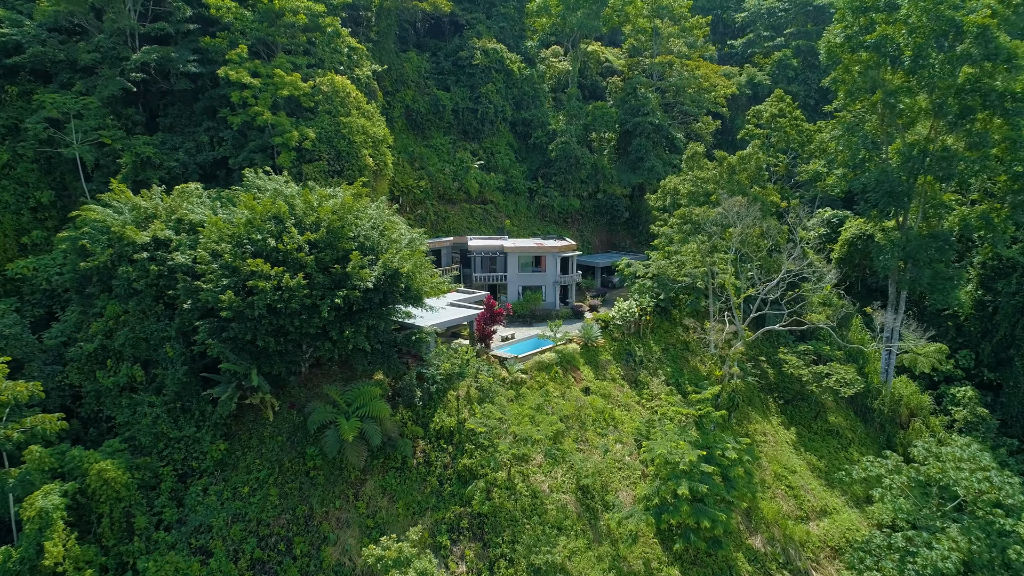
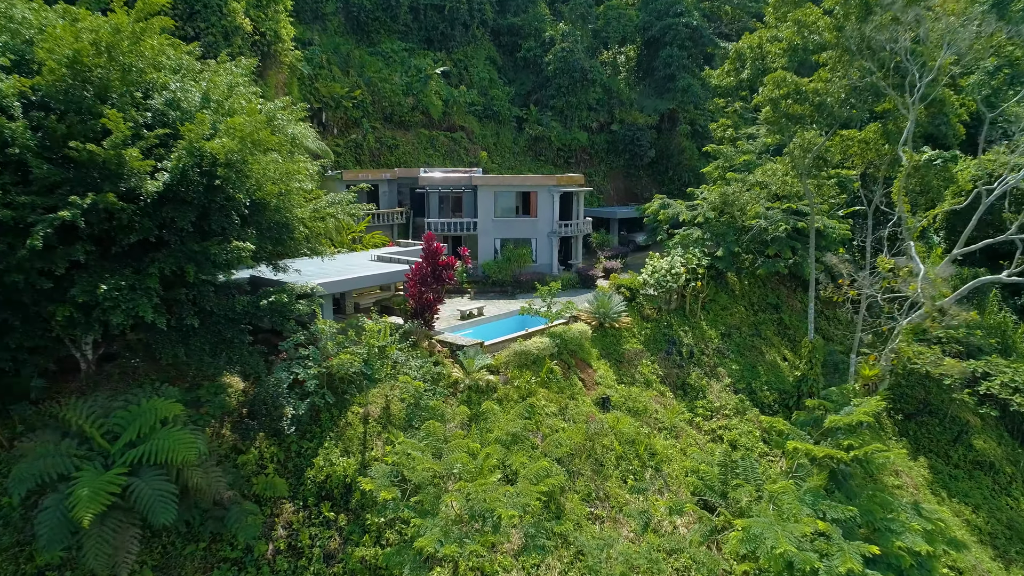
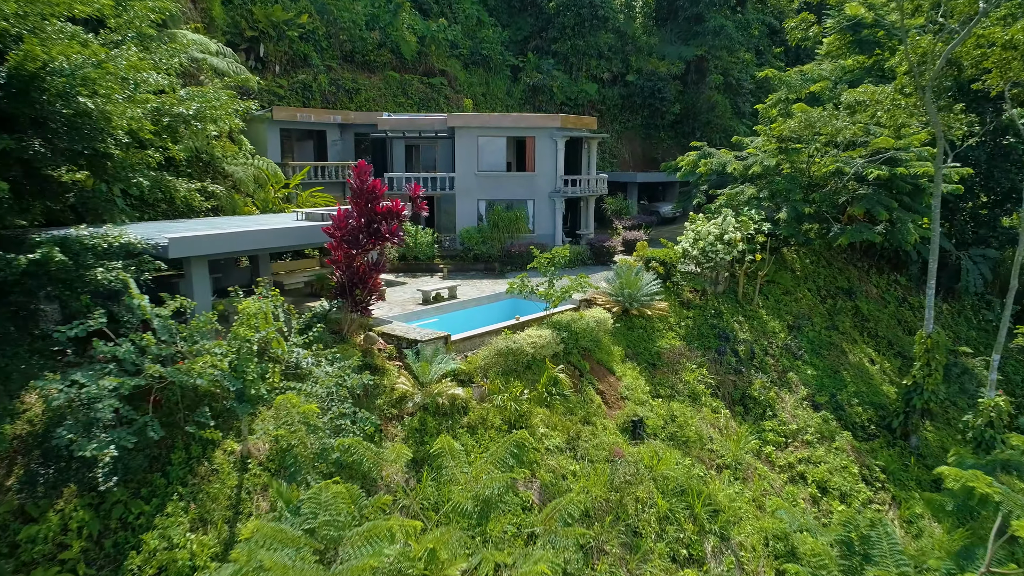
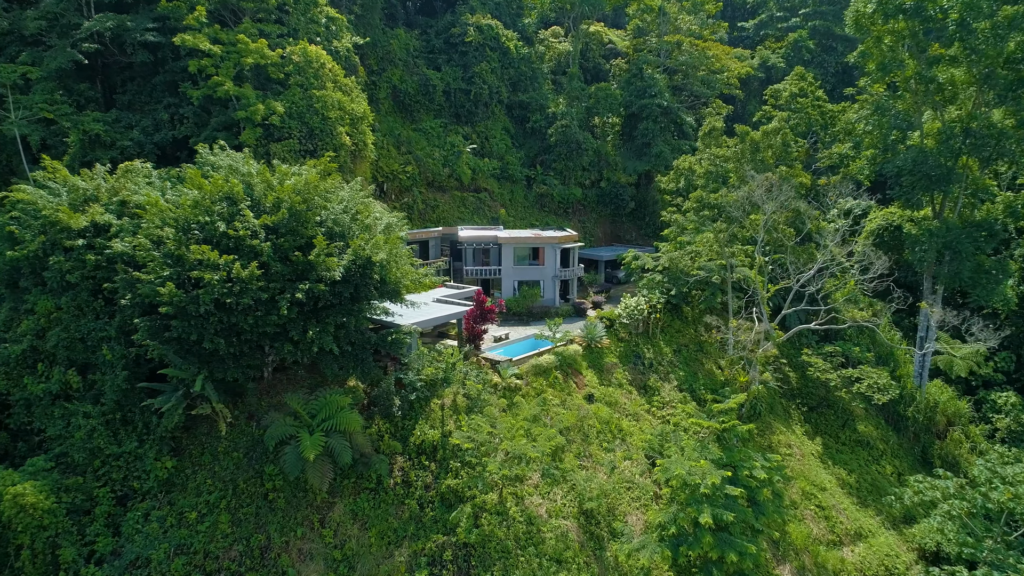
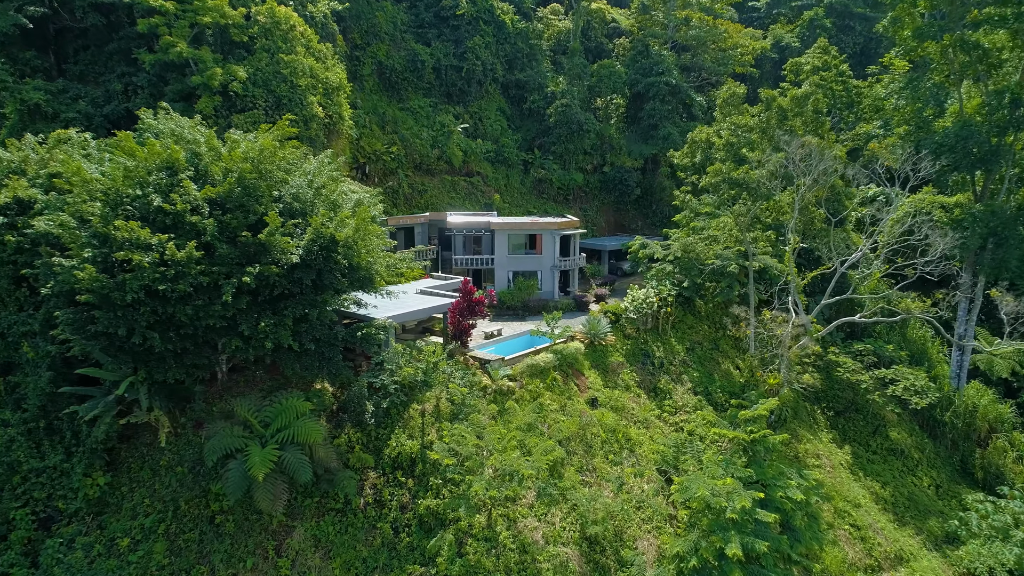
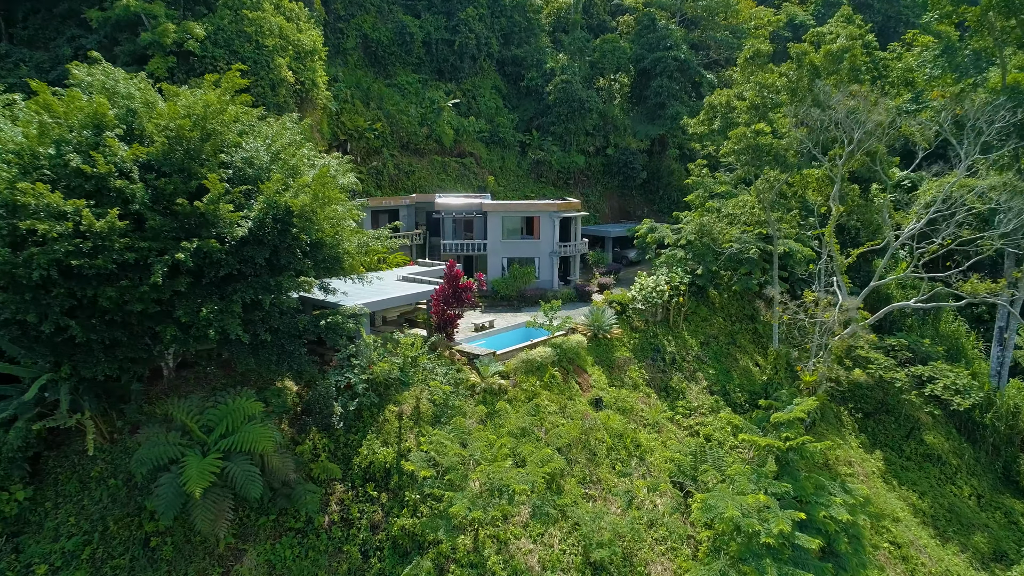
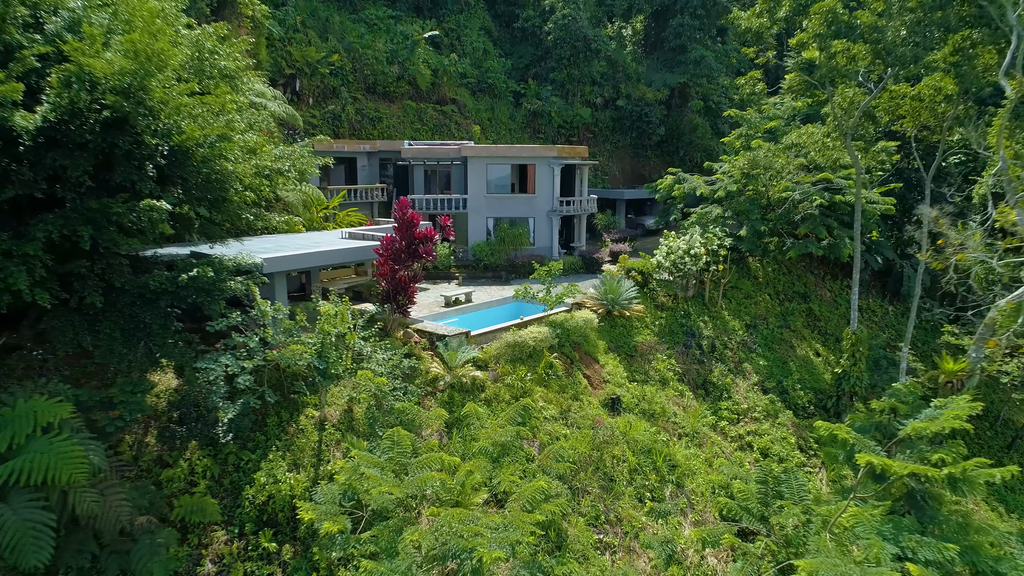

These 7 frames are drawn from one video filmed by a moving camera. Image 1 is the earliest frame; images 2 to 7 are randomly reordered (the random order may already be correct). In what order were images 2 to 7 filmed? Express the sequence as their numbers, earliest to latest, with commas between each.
4, 5, 6, 2, 7, 3
